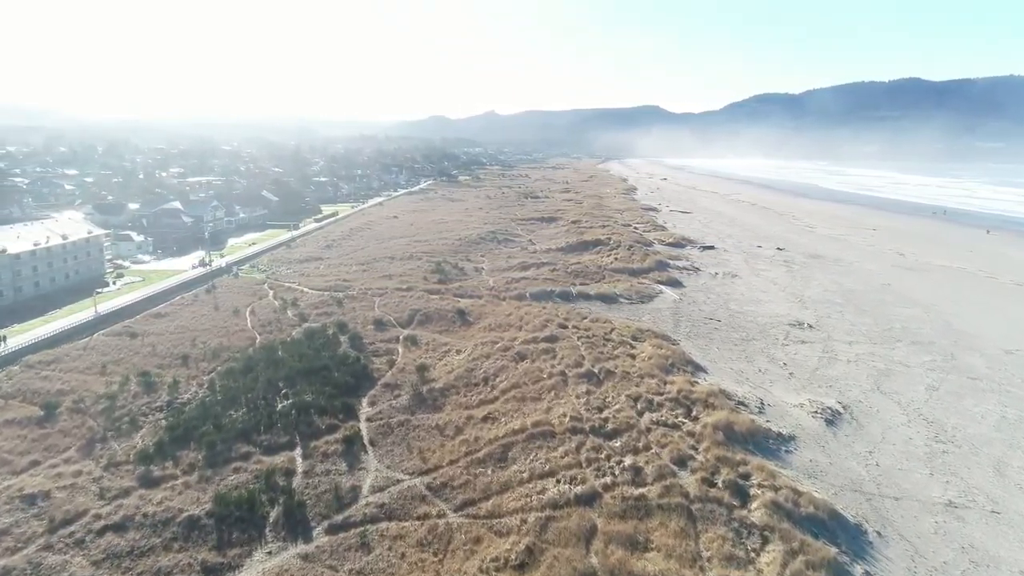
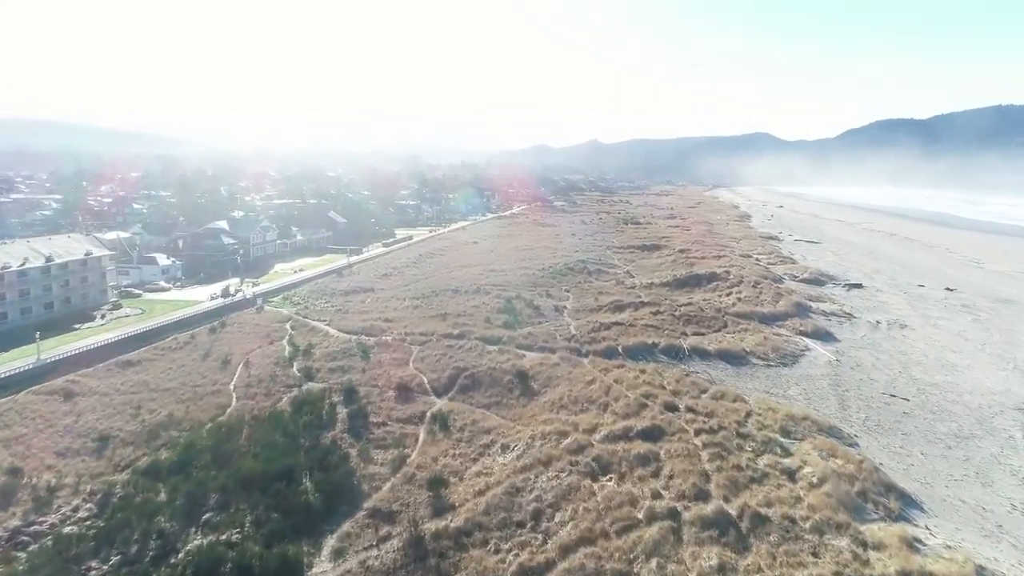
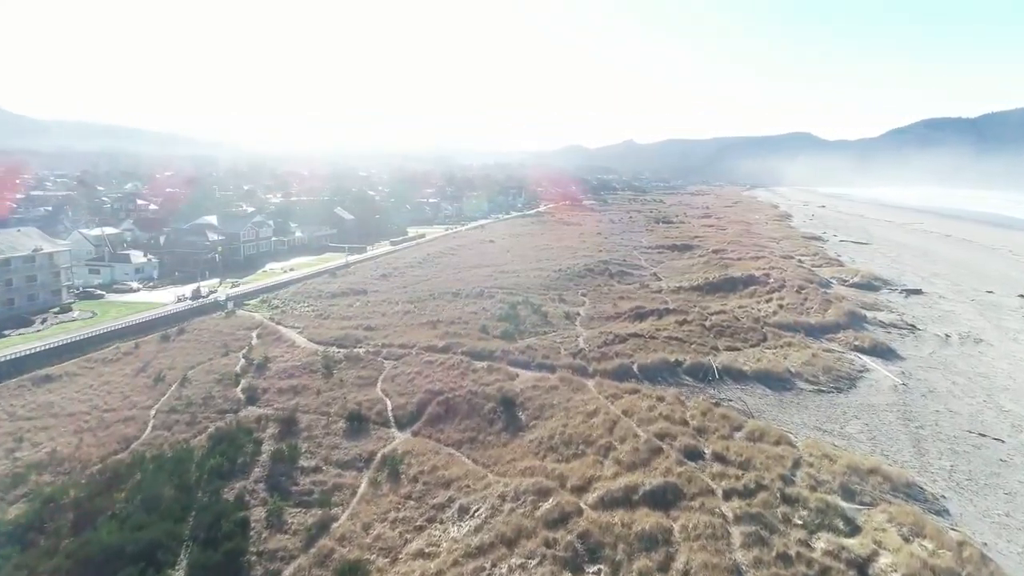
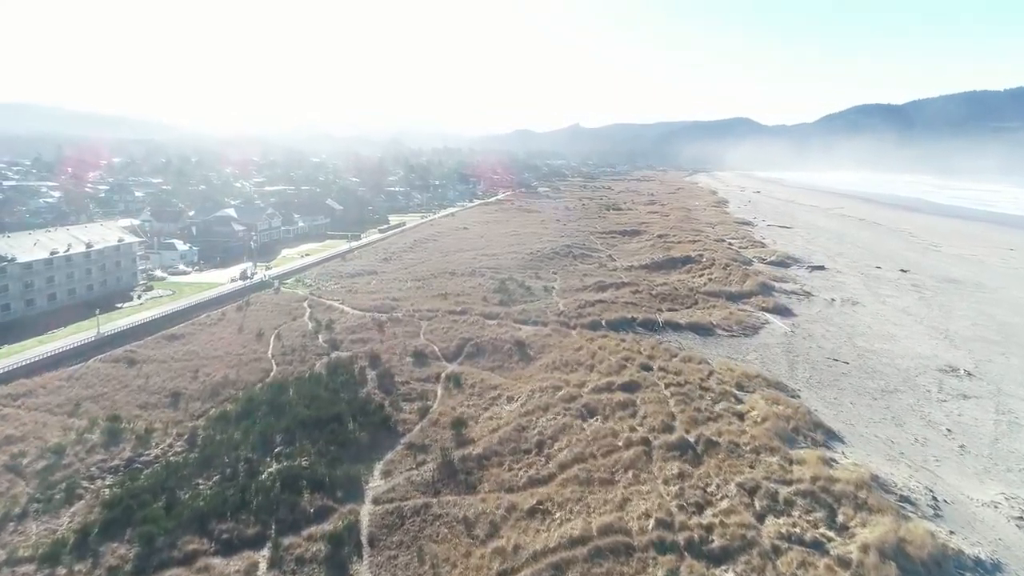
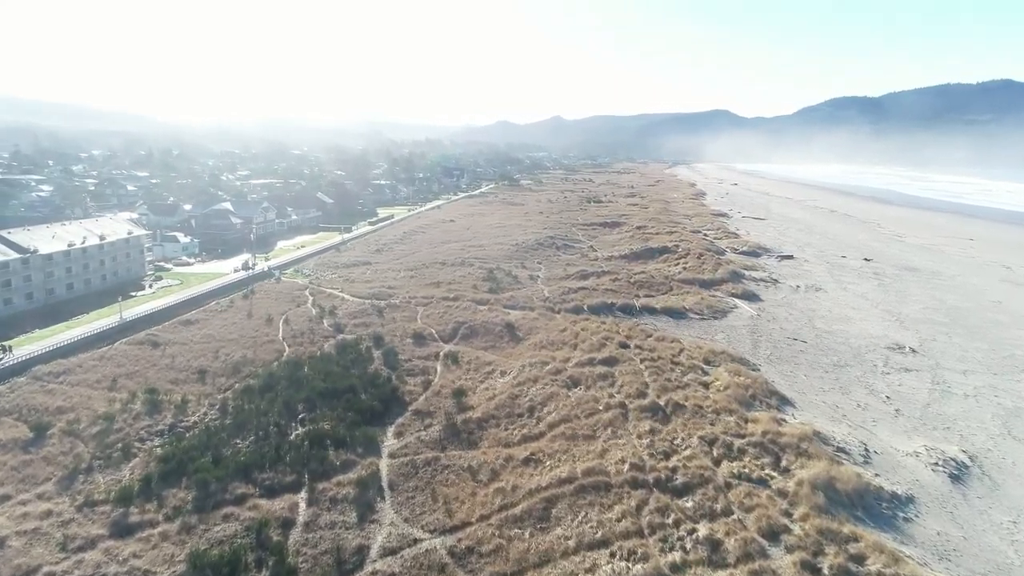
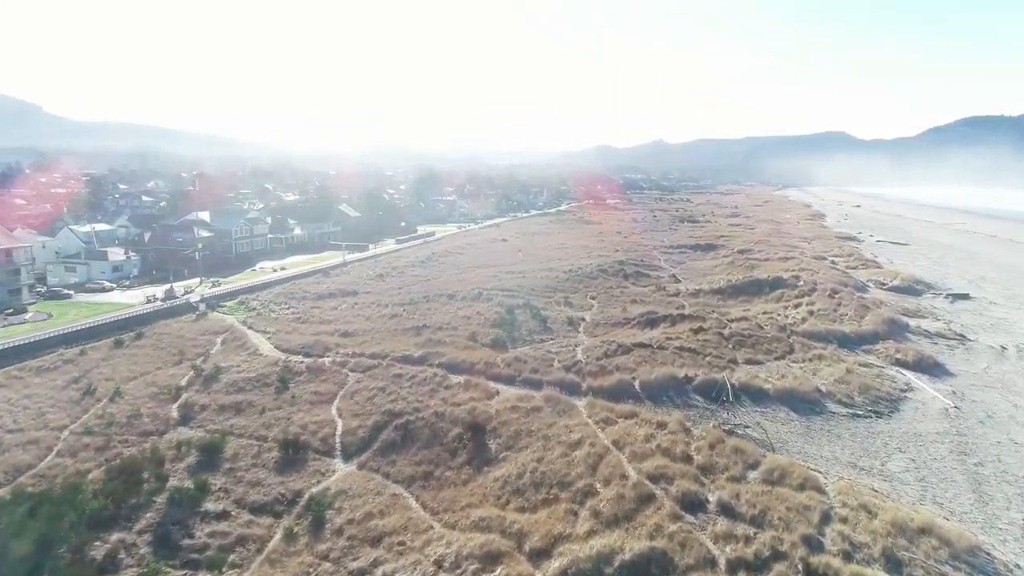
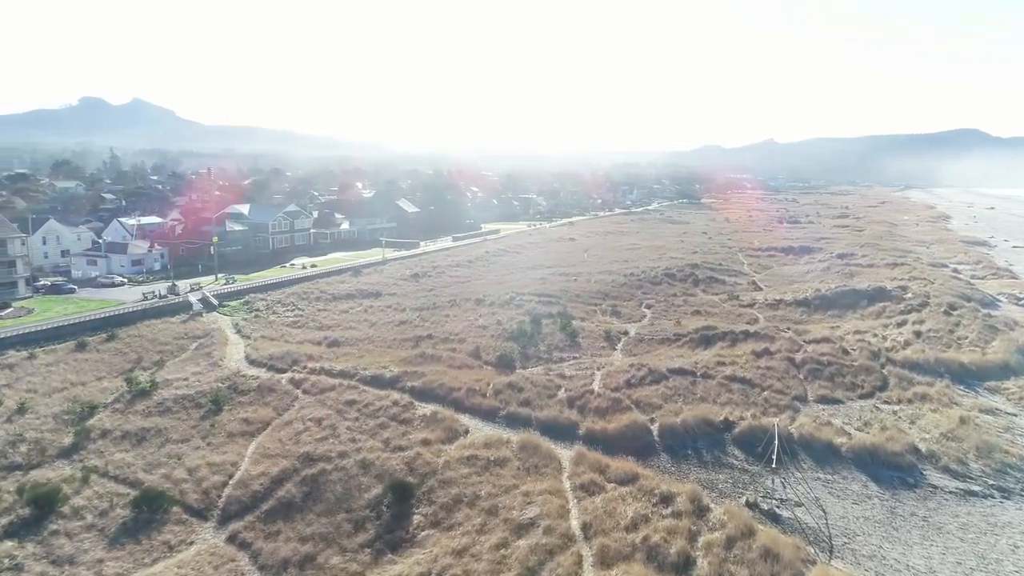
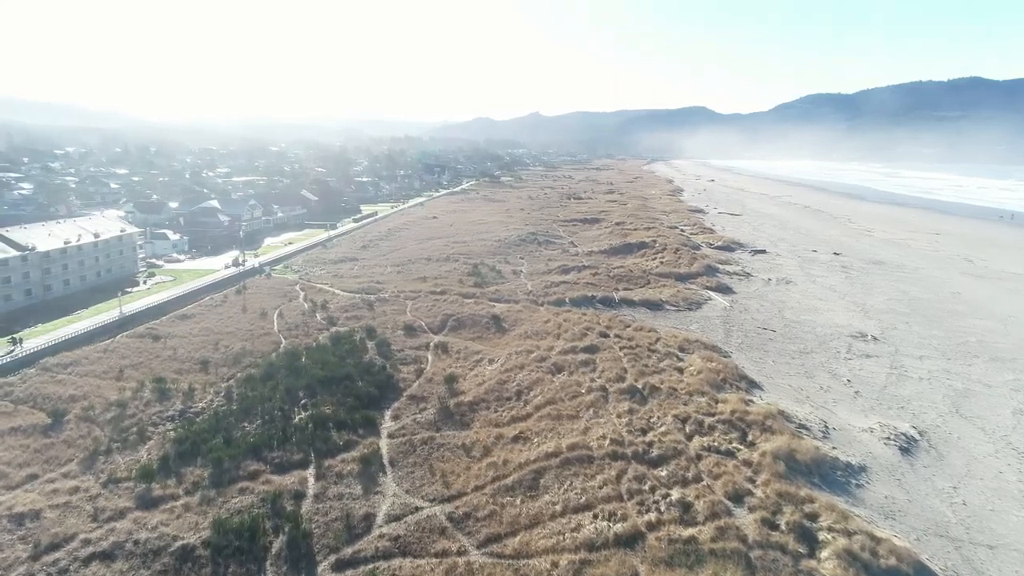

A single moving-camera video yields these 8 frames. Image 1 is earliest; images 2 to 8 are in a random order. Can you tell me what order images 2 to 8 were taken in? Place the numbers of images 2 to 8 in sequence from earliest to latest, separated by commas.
8, 5, 4, 2, 3, 6, 7
